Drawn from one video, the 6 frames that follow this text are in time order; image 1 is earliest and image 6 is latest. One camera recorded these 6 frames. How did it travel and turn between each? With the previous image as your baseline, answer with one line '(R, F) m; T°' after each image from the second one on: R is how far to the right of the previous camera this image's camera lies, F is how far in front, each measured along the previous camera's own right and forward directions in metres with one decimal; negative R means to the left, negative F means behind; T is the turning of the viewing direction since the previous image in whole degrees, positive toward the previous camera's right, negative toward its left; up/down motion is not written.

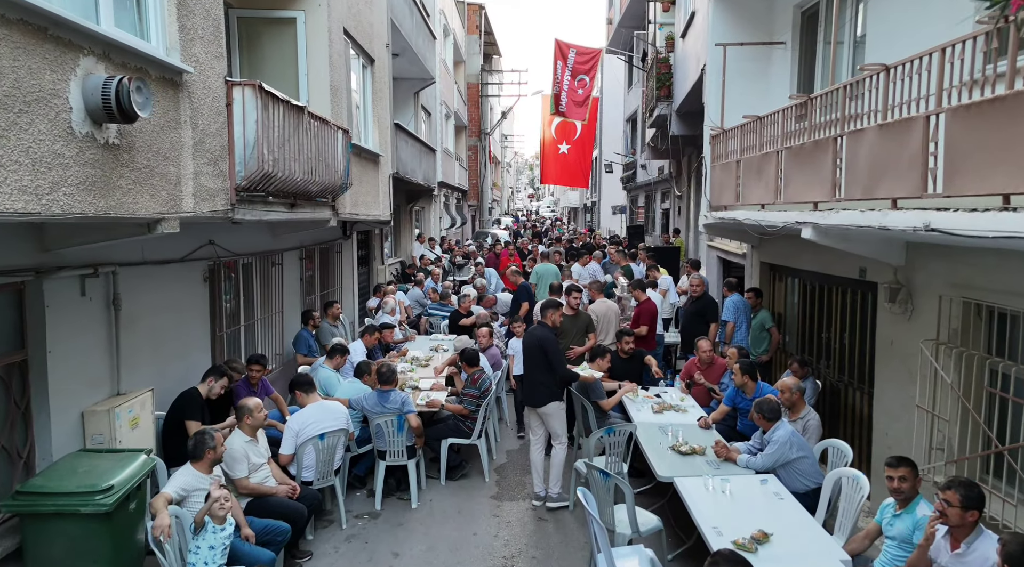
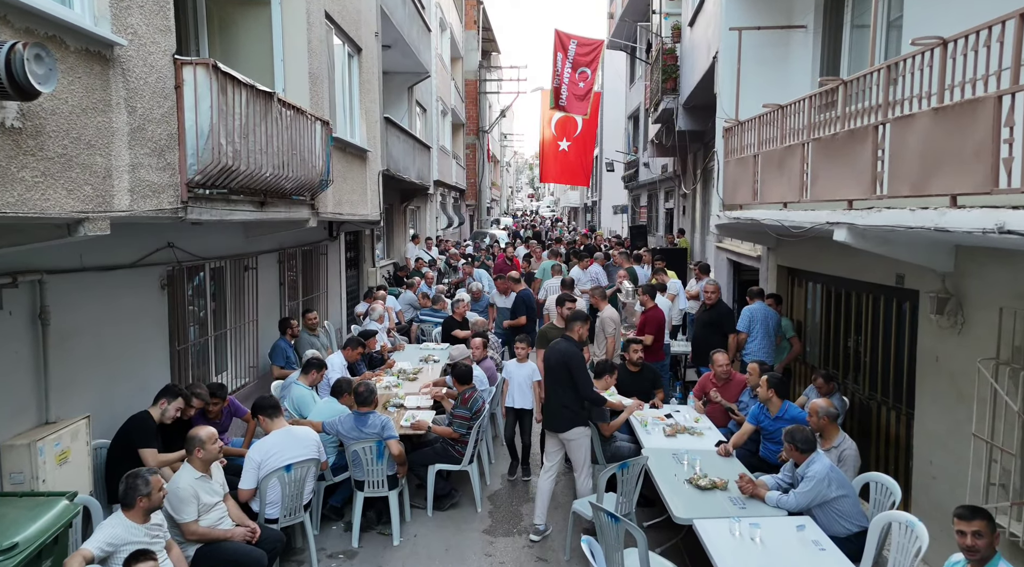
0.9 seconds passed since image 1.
(0.0, +0.8) m; 0°
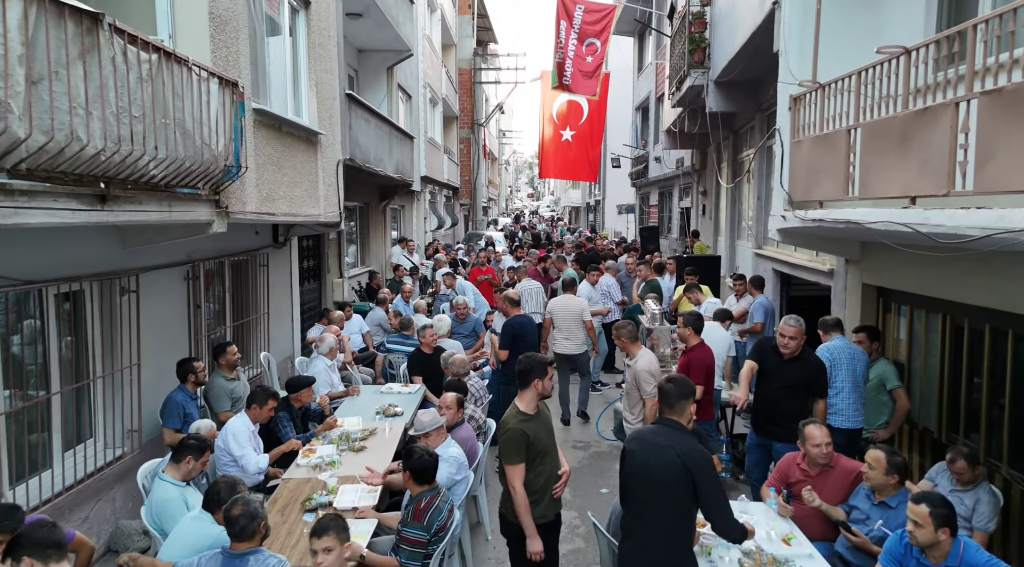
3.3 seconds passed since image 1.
(+0.1, +2.5) m; 0°
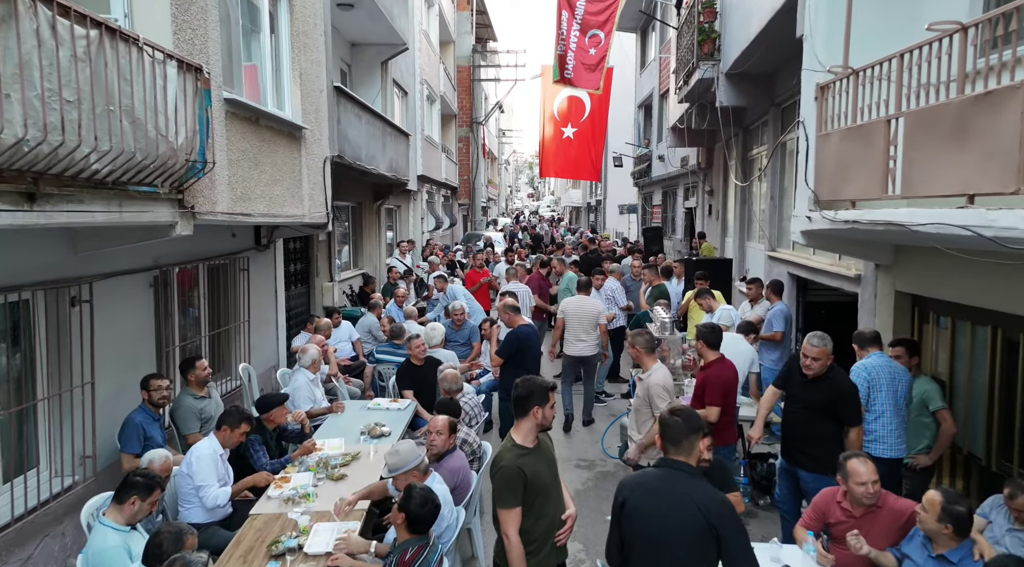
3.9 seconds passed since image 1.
(0.0, +0.6) m; 0°
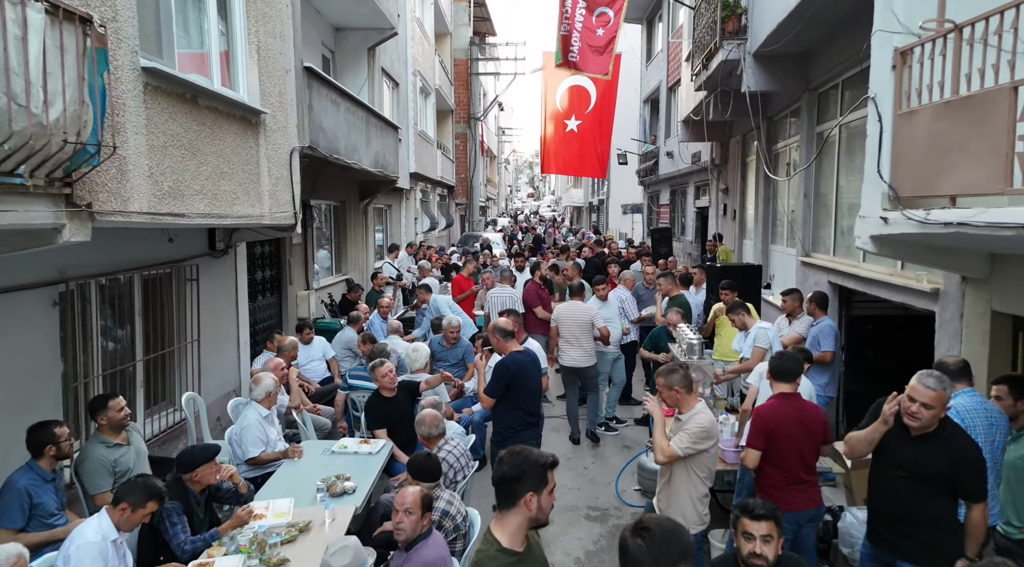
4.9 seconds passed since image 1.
(0.0, +1.3) m; 0°
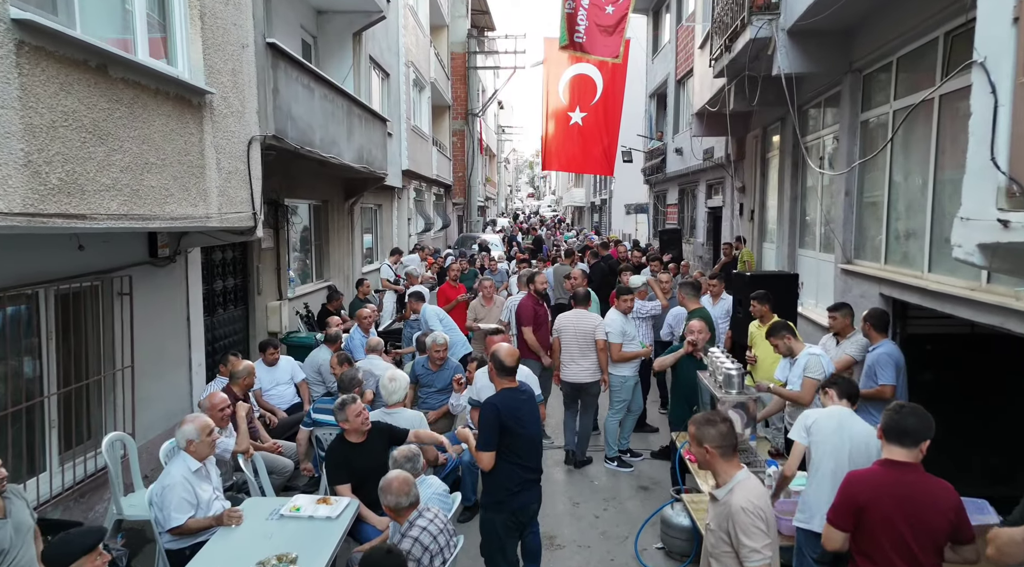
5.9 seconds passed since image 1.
(0.0, +1.2) m; 0°
